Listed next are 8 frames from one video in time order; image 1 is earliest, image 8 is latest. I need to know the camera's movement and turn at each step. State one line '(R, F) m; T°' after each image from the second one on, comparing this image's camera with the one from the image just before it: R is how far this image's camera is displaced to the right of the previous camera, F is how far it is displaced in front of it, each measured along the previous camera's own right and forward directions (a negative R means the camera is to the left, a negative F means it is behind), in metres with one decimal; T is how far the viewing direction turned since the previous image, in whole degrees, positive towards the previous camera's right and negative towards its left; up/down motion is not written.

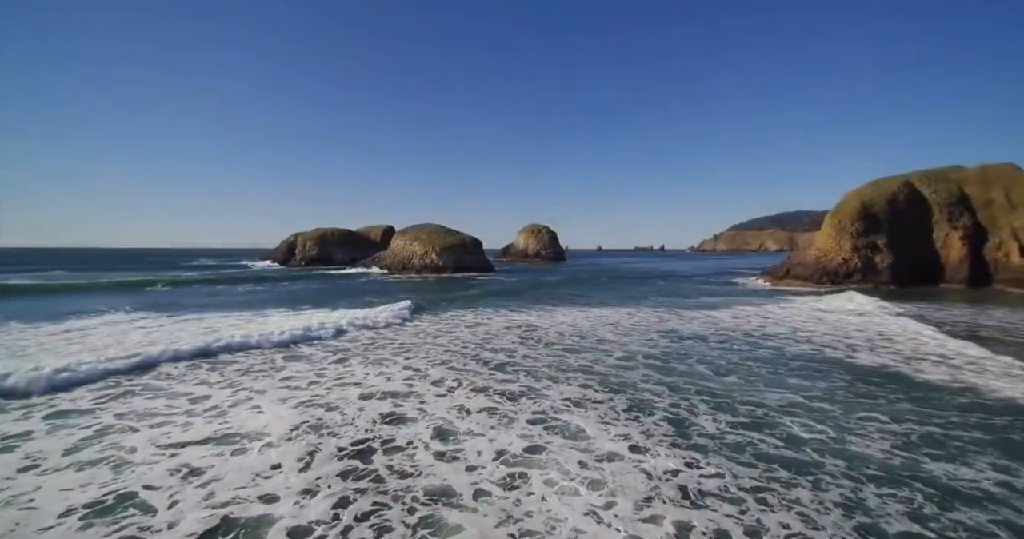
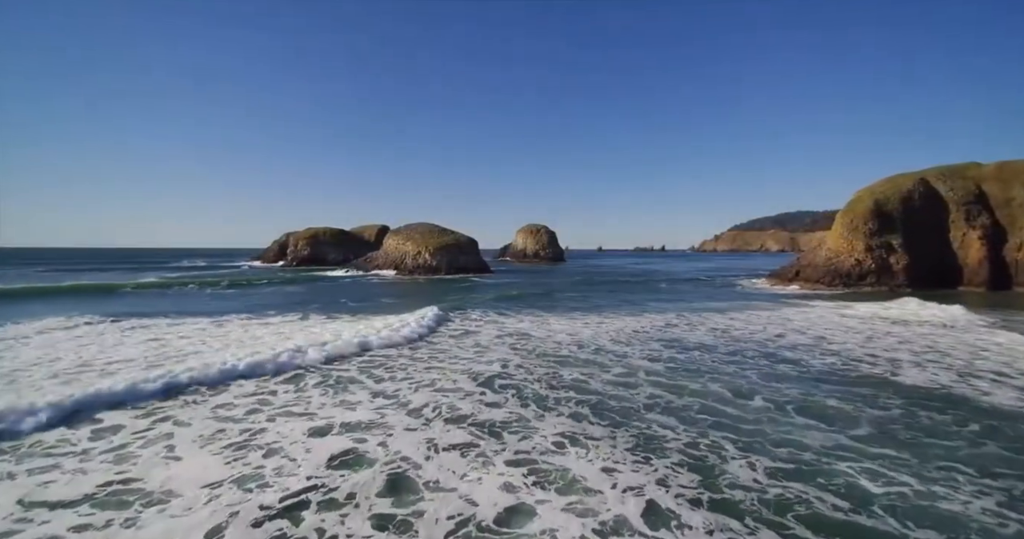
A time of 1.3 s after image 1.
(+0.2, +1.7) m; 0°
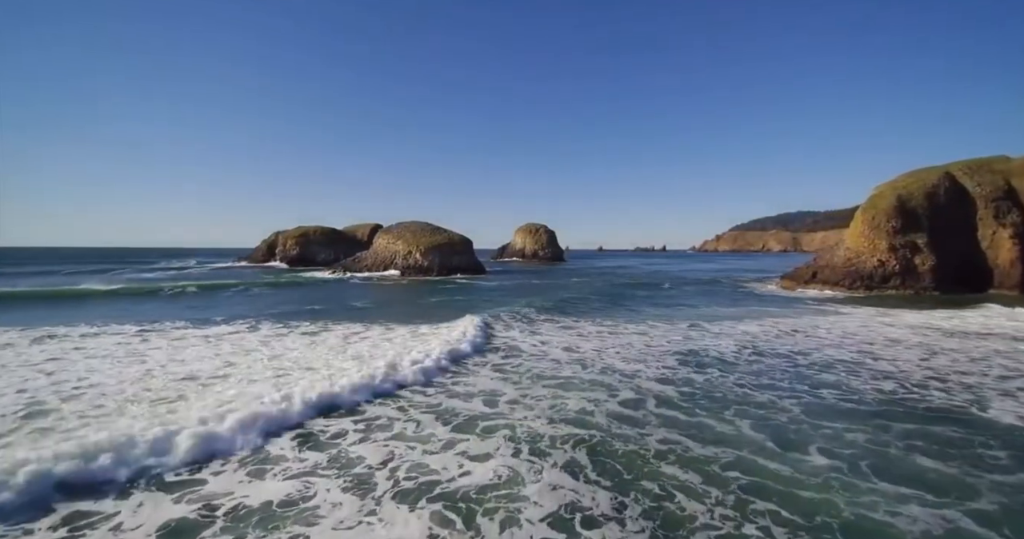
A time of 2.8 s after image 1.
(+0.3, +2.4) m; 0°
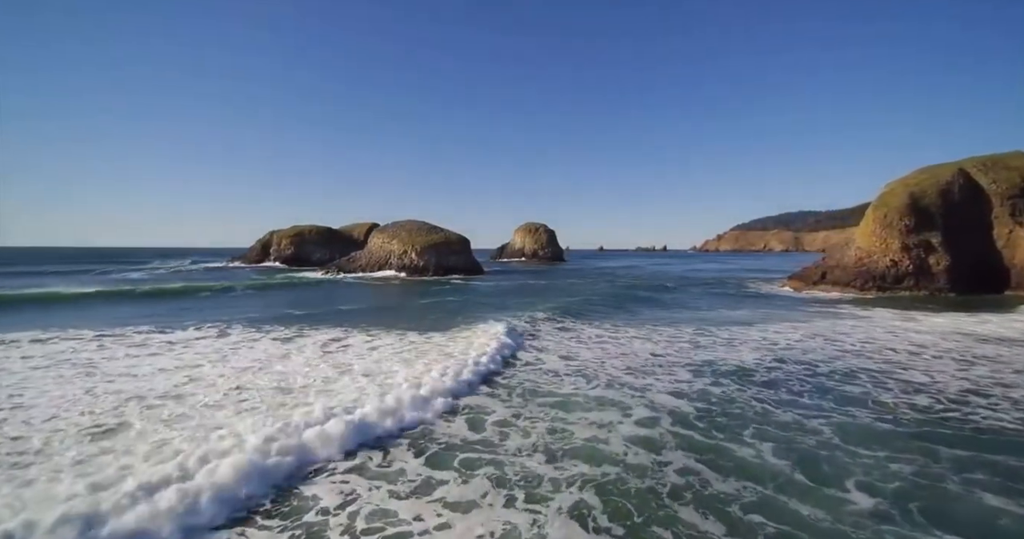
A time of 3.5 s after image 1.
(+0.1, +1.2) m; 0°
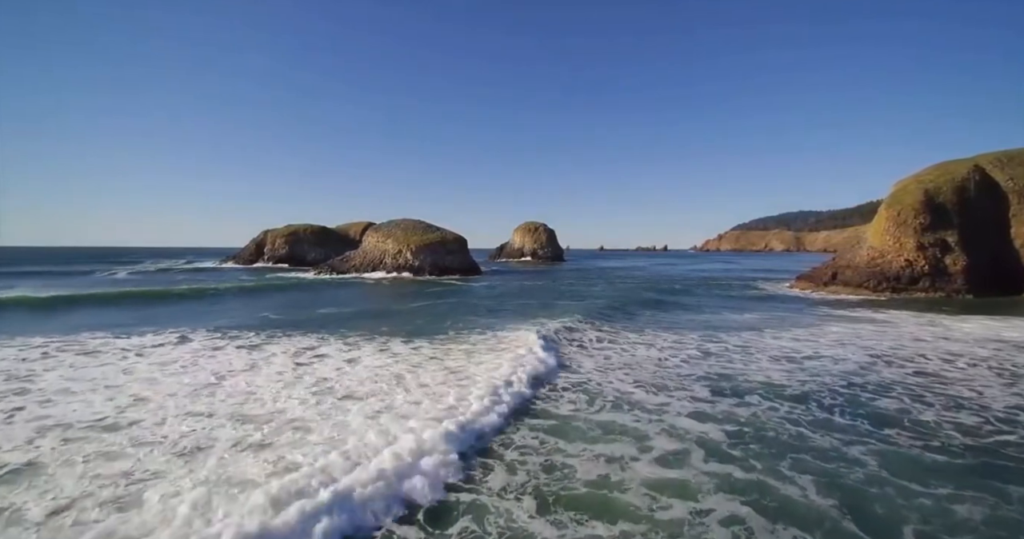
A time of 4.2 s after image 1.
(+0.1, +1.2) m; 0°
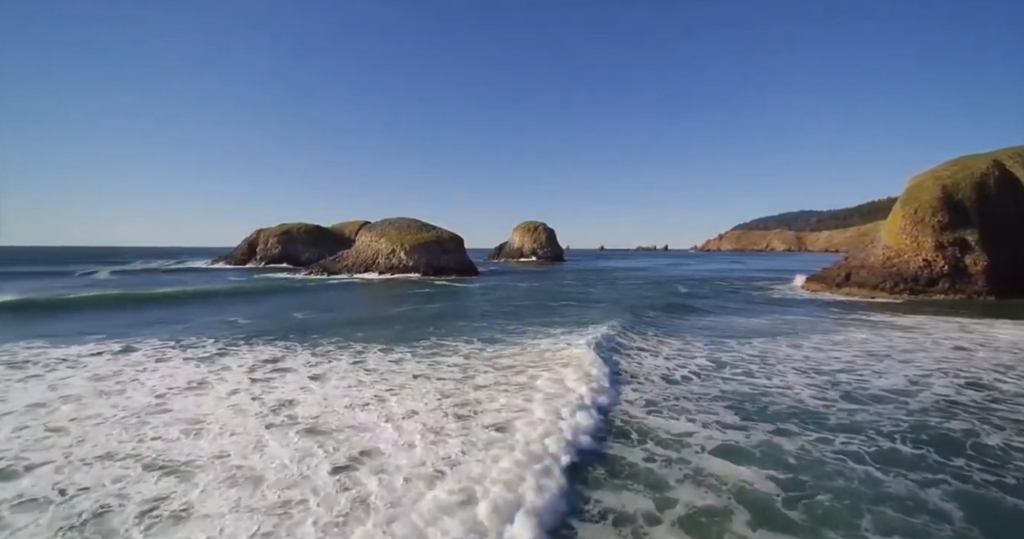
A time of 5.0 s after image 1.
(+0.2, +1.4) m; 0°
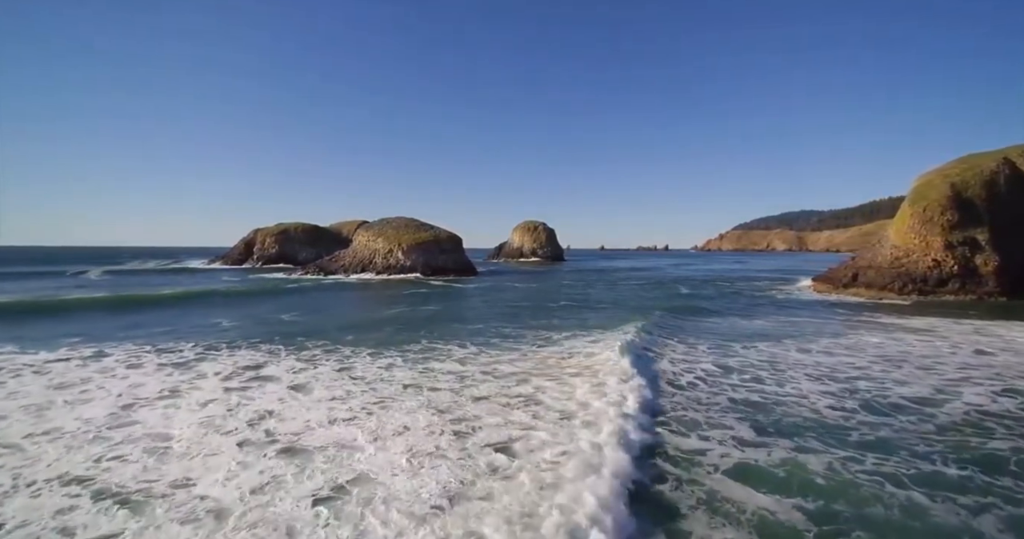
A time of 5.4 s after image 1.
(+0.1, +0.6) m; 0°
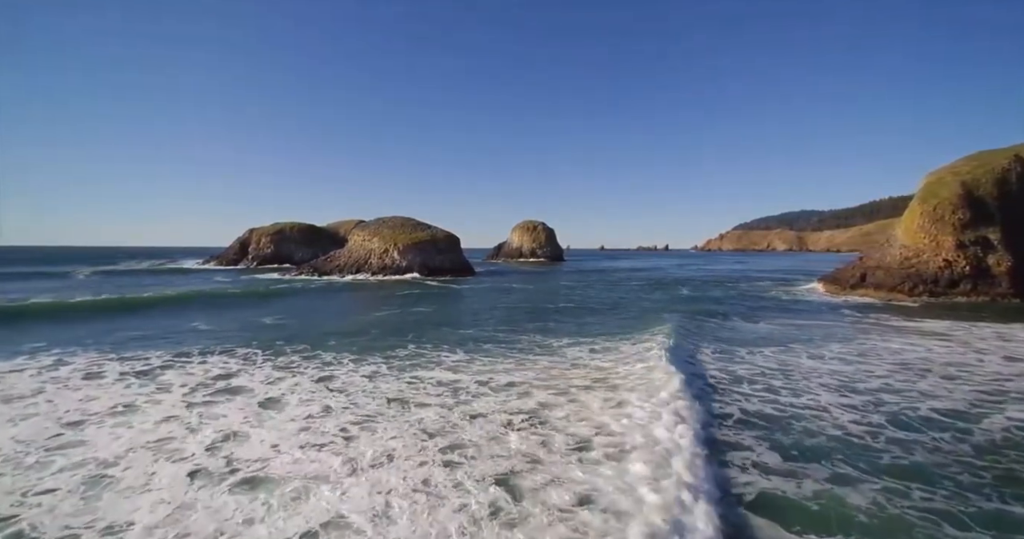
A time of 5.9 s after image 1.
(+0.1, +0.8) m; 0°
